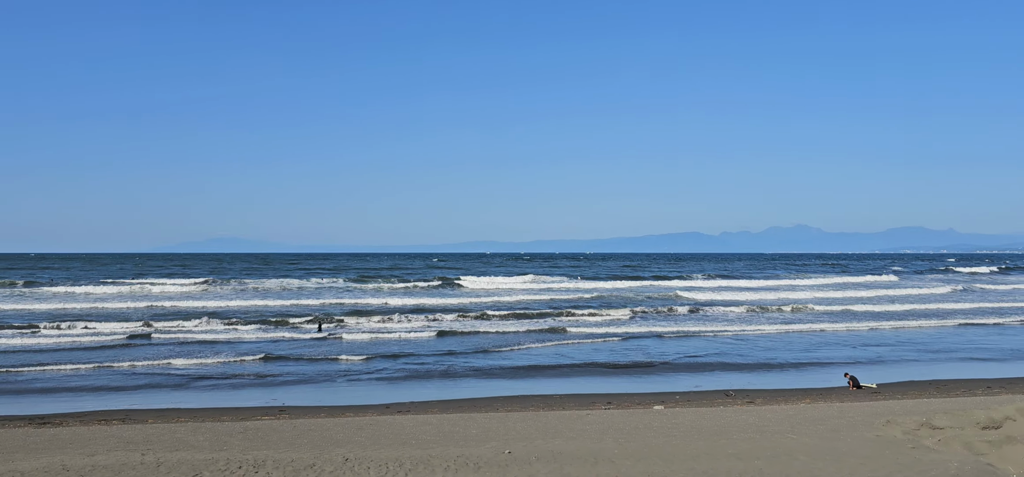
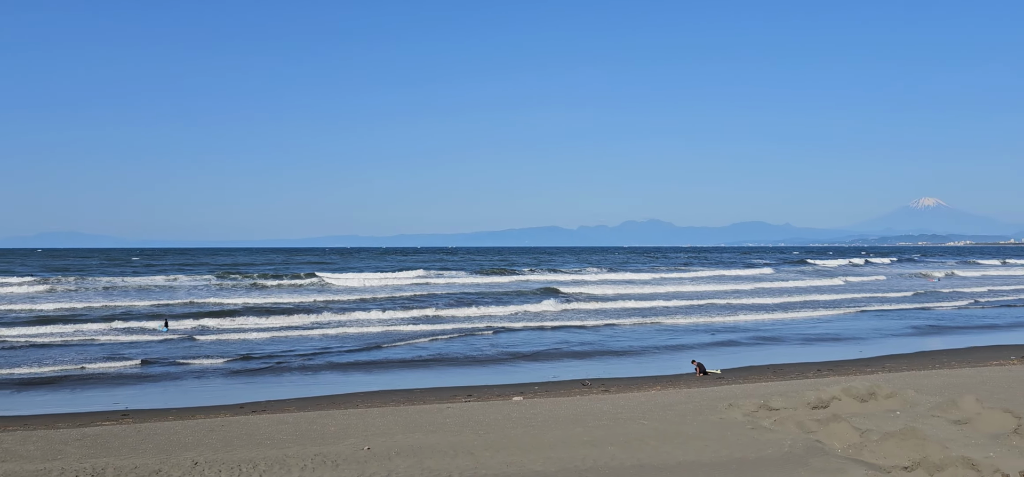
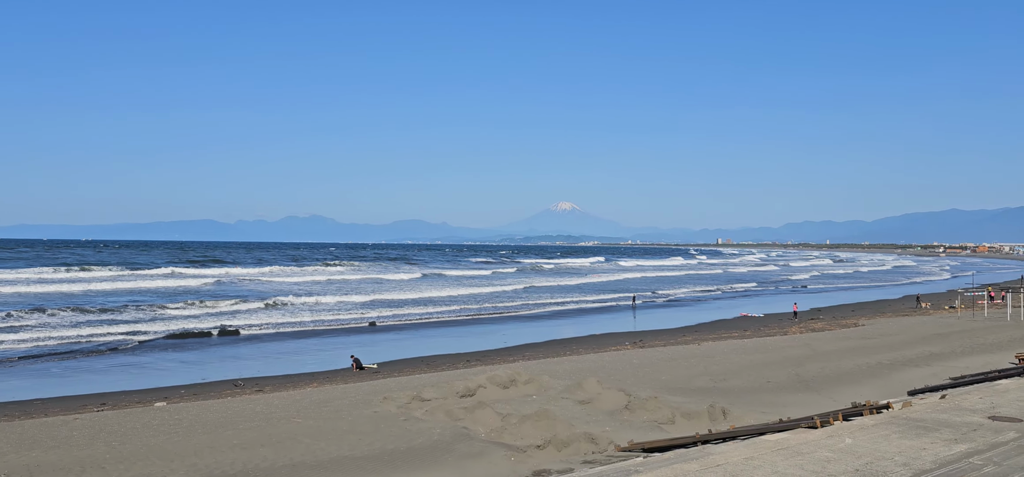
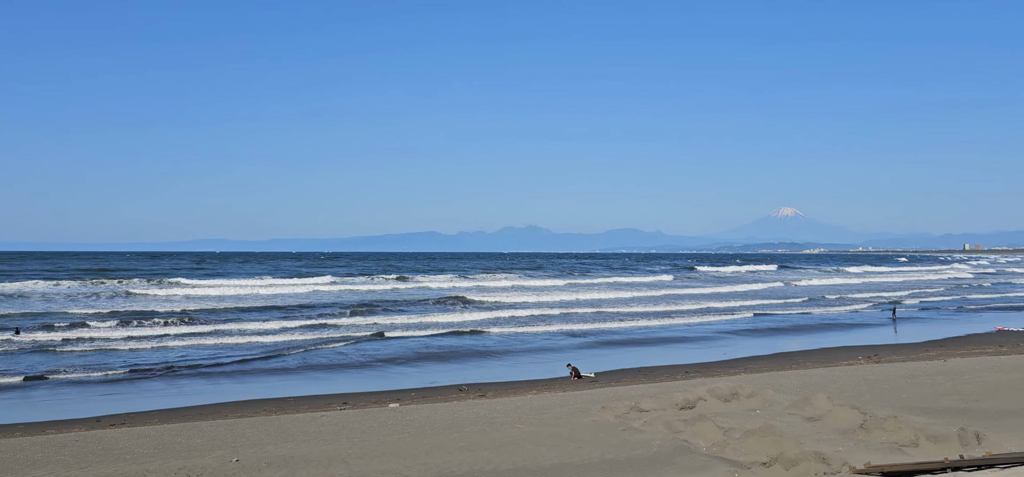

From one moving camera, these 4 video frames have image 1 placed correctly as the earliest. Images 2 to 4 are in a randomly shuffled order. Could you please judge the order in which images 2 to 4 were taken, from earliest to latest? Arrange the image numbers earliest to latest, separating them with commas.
2, 4, 3
